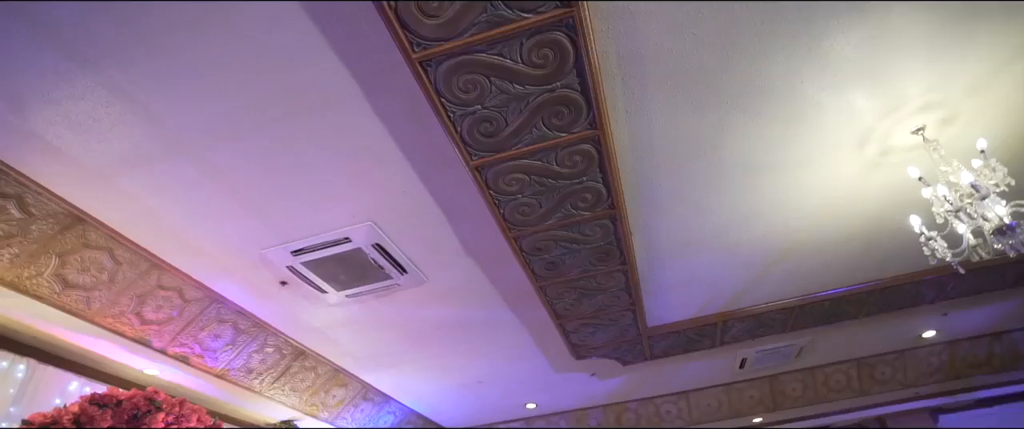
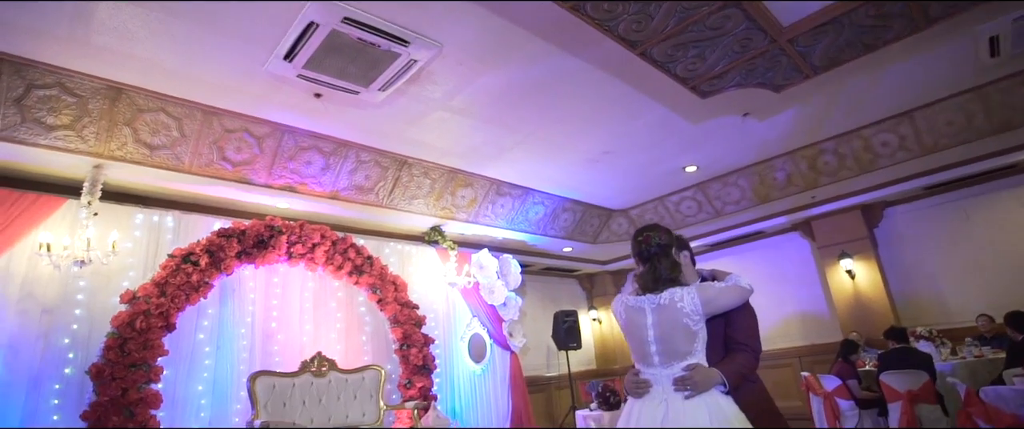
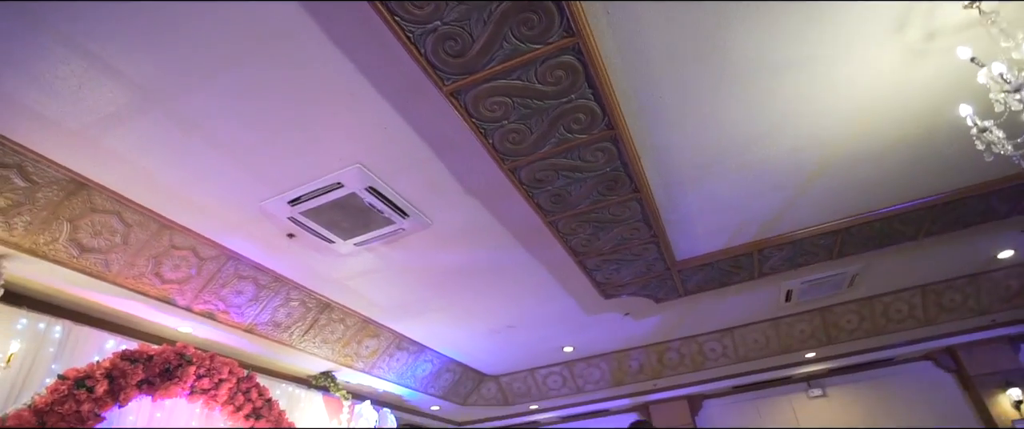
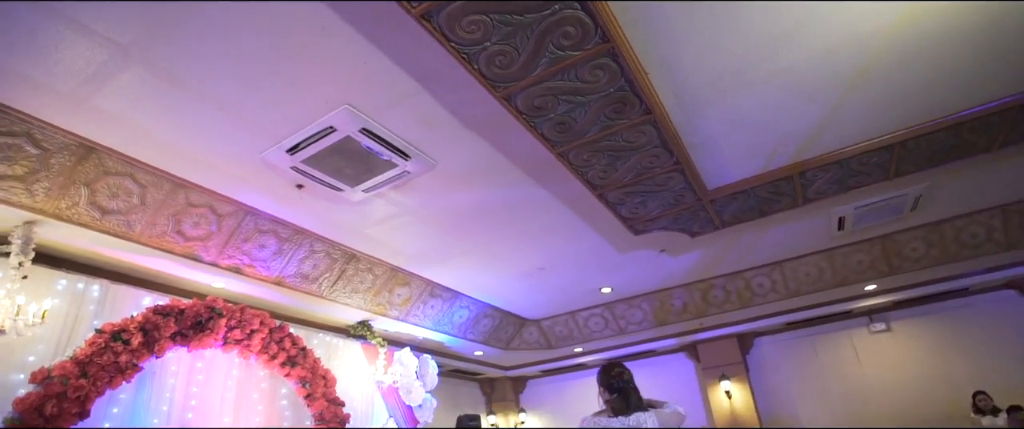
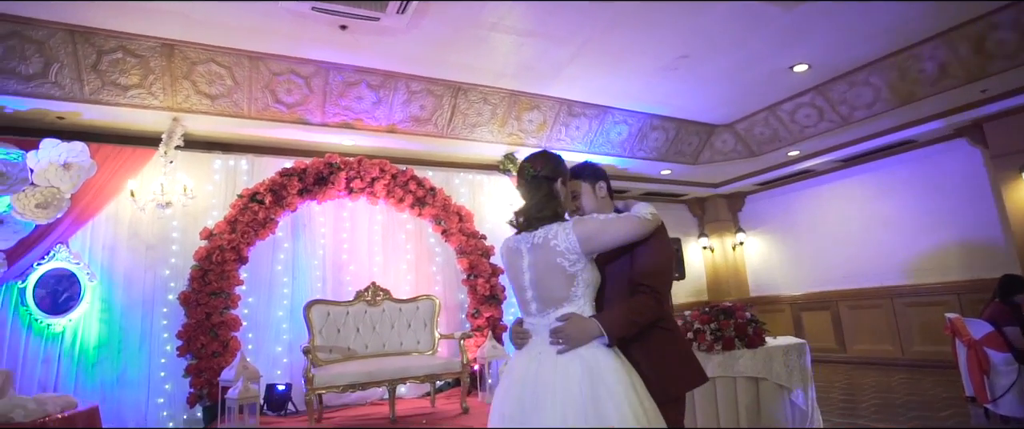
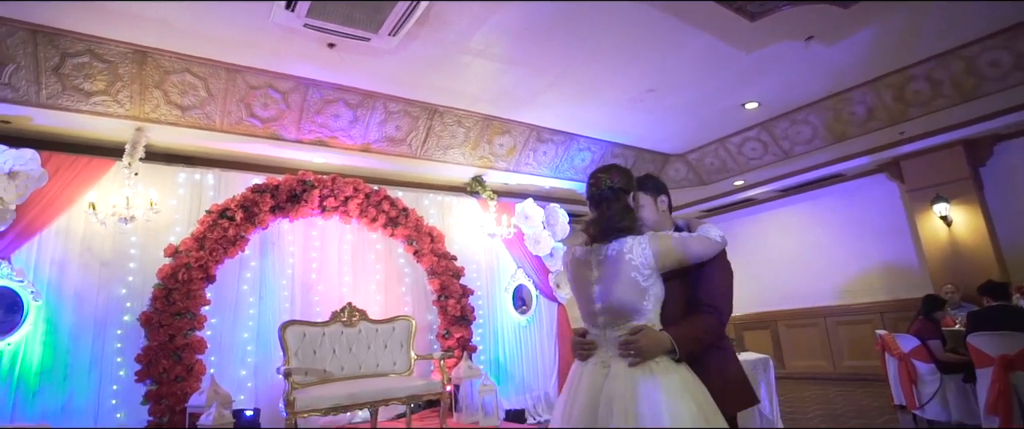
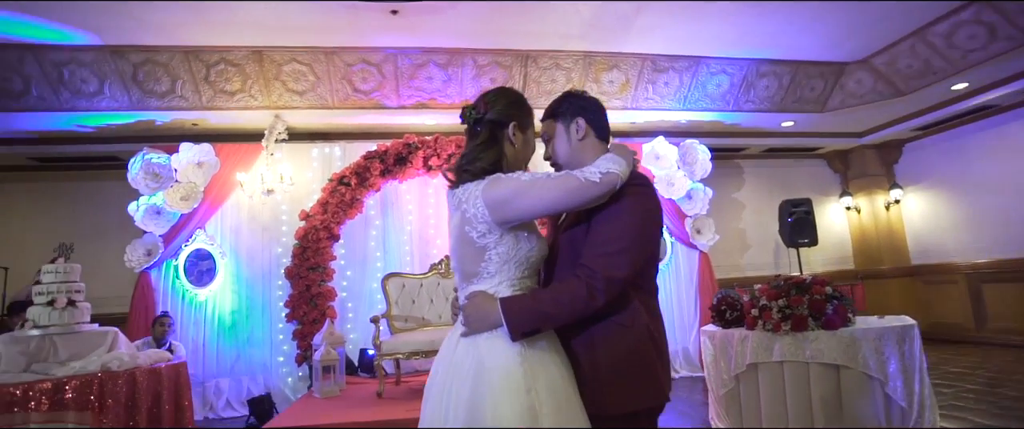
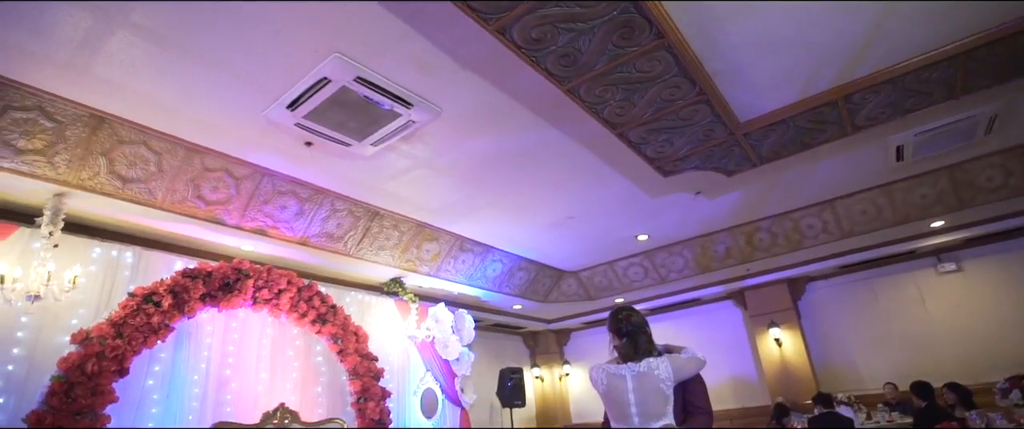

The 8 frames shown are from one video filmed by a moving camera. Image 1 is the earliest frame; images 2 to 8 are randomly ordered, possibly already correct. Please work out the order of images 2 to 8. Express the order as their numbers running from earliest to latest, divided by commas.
3, 4, 8, 2, 6, 5, 7
